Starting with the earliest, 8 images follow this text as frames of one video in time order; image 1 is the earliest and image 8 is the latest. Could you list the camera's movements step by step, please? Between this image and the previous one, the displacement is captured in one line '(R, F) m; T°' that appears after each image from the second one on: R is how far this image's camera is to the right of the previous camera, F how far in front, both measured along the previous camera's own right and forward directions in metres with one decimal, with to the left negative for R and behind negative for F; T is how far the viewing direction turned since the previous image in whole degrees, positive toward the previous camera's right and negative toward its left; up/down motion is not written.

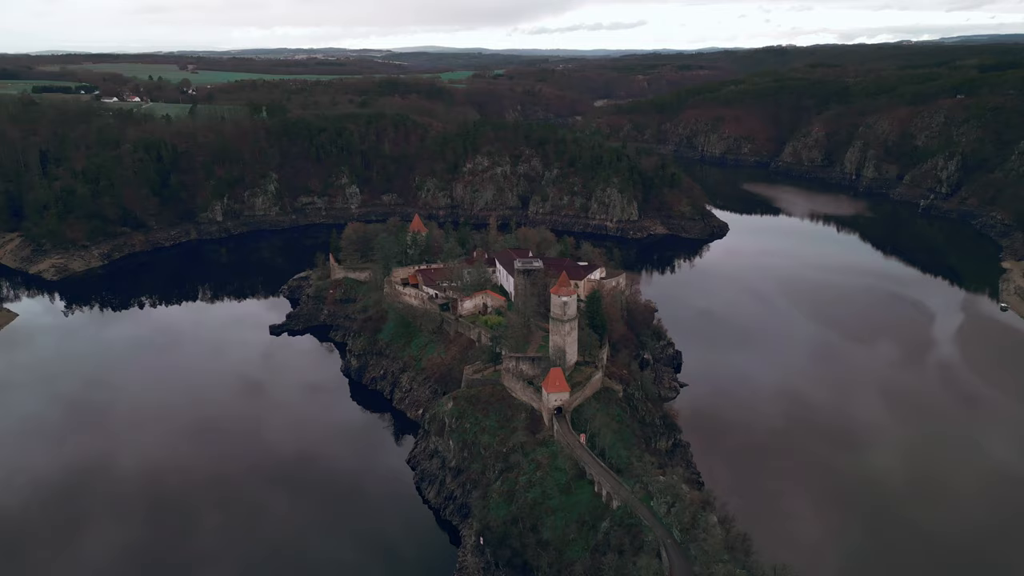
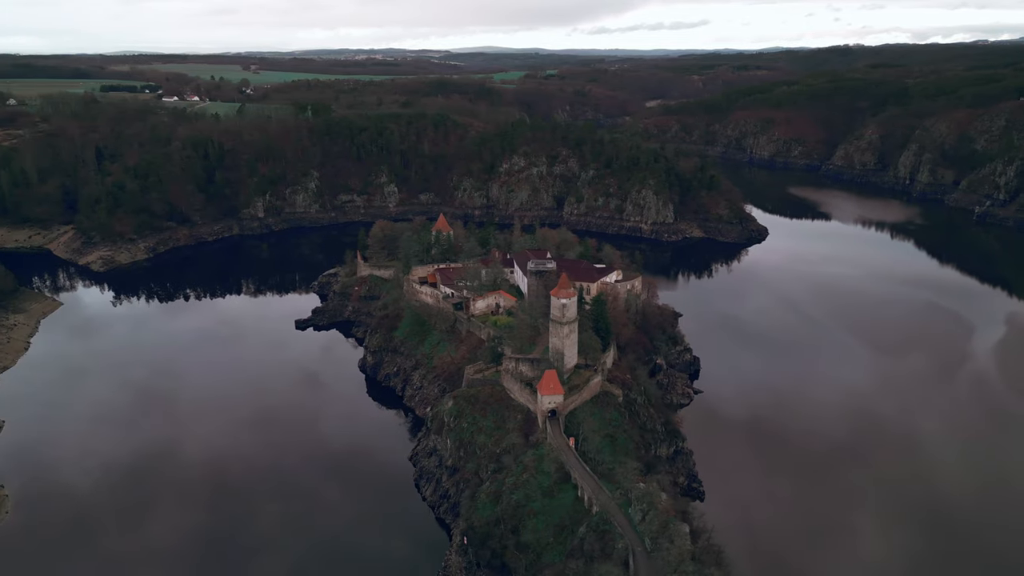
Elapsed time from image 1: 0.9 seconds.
(+1.9, +0.1) m; -4°
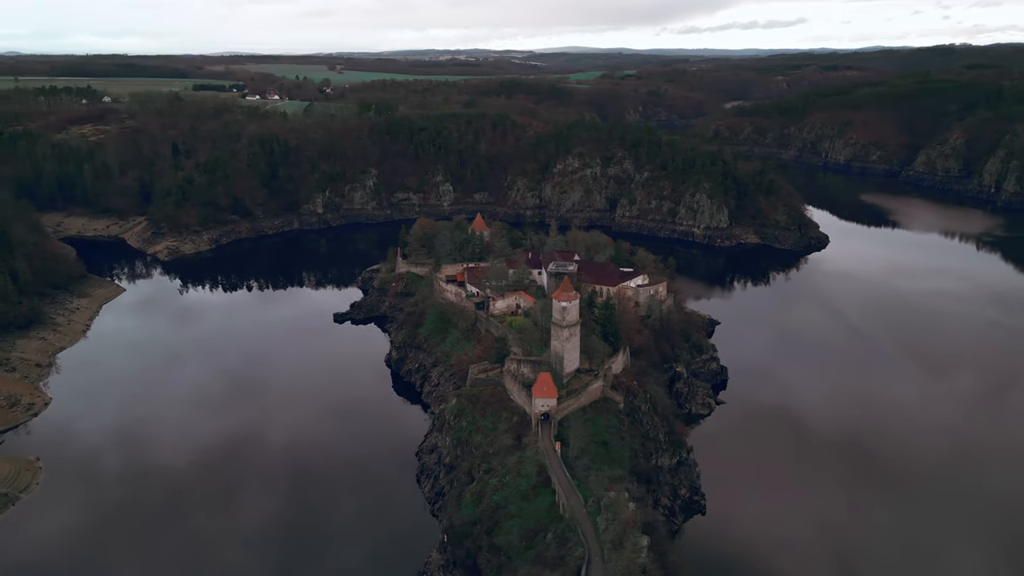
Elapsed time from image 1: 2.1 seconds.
(+2.6, +0.2) m; -6°
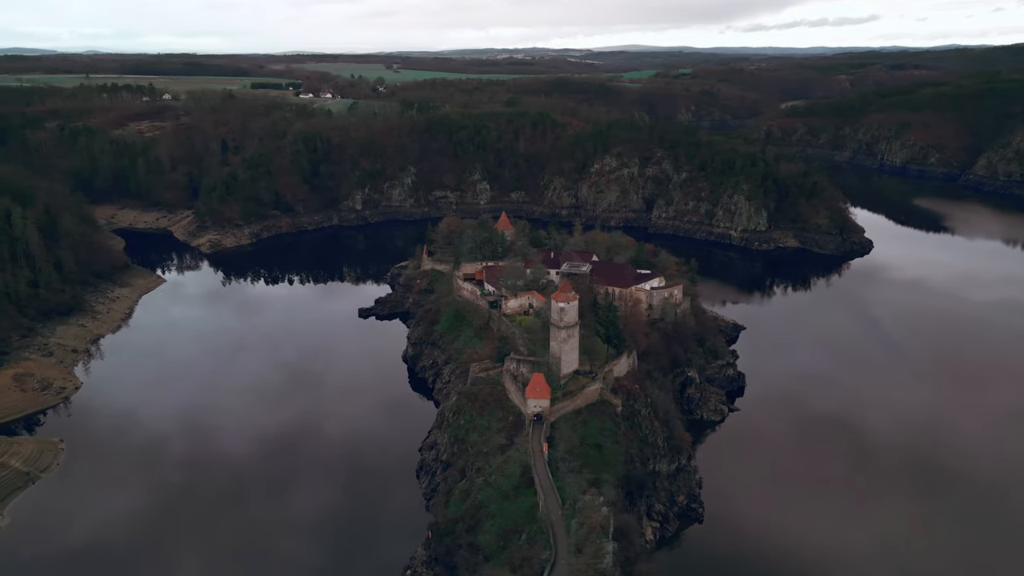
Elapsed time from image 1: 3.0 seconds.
(+1.9, +0.1) m; -4°
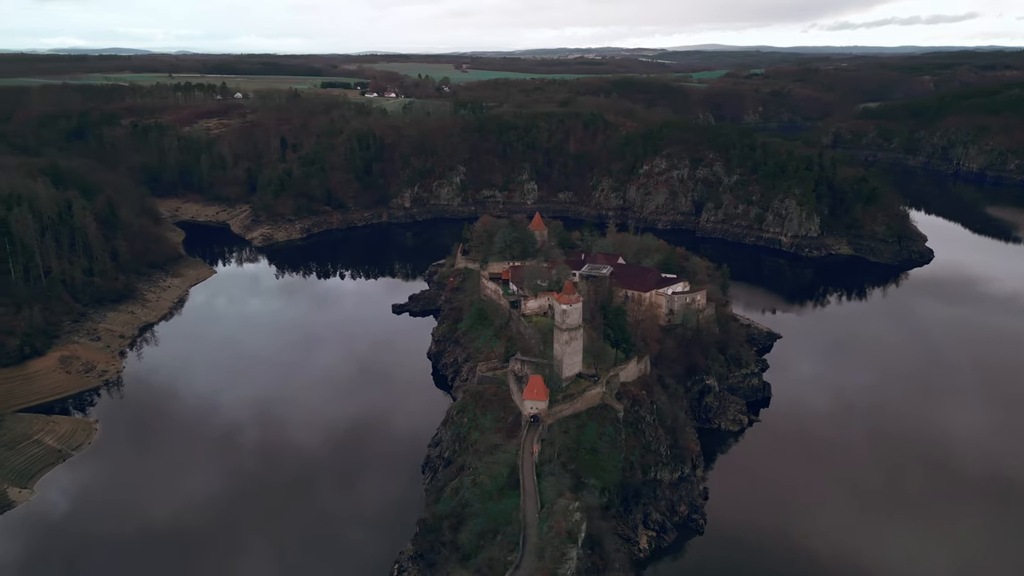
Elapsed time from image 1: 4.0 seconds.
(+2.2, +0.1) m; -5°
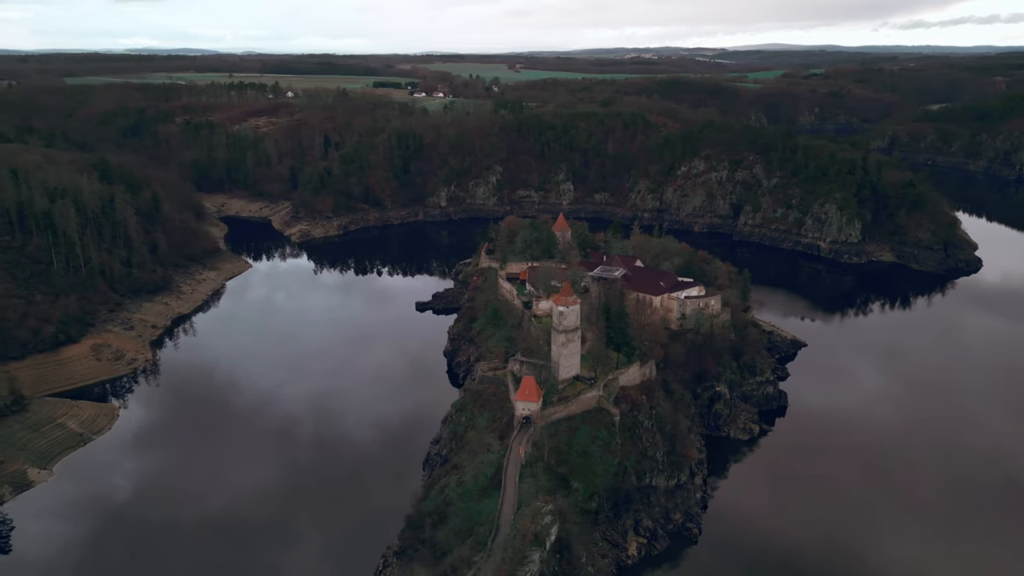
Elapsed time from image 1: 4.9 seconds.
(+1.9, +0.1) m; -4°
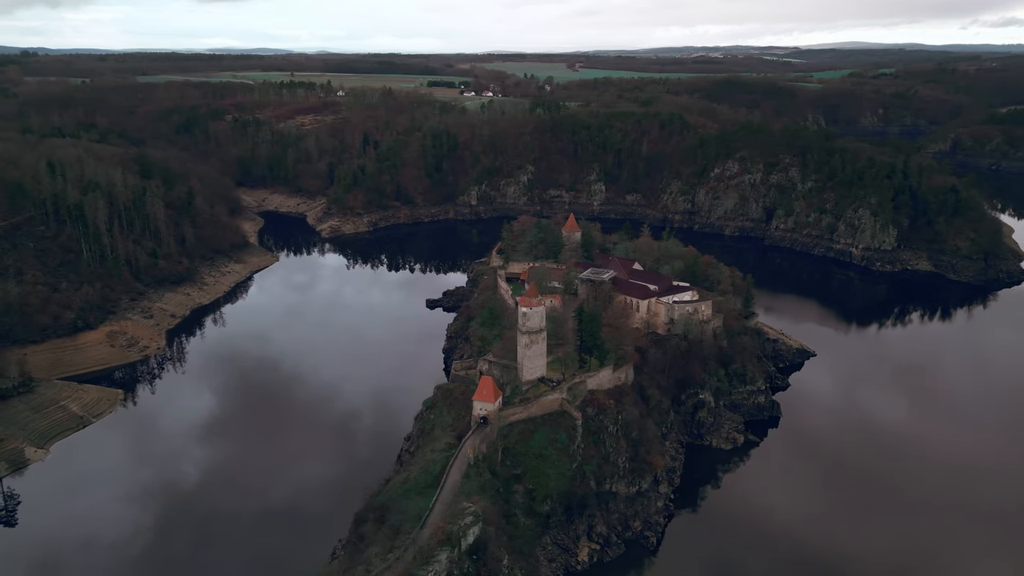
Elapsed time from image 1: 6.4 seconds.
(+3.2, +0.2) m; -5°
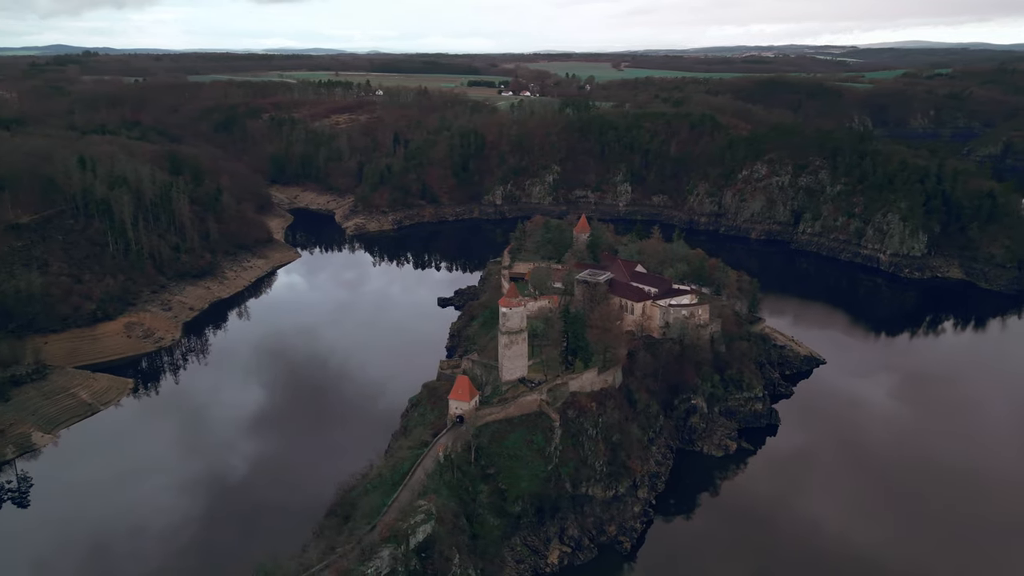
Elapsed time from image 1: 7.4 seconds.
(+2.2, +0.1) m; -3°
